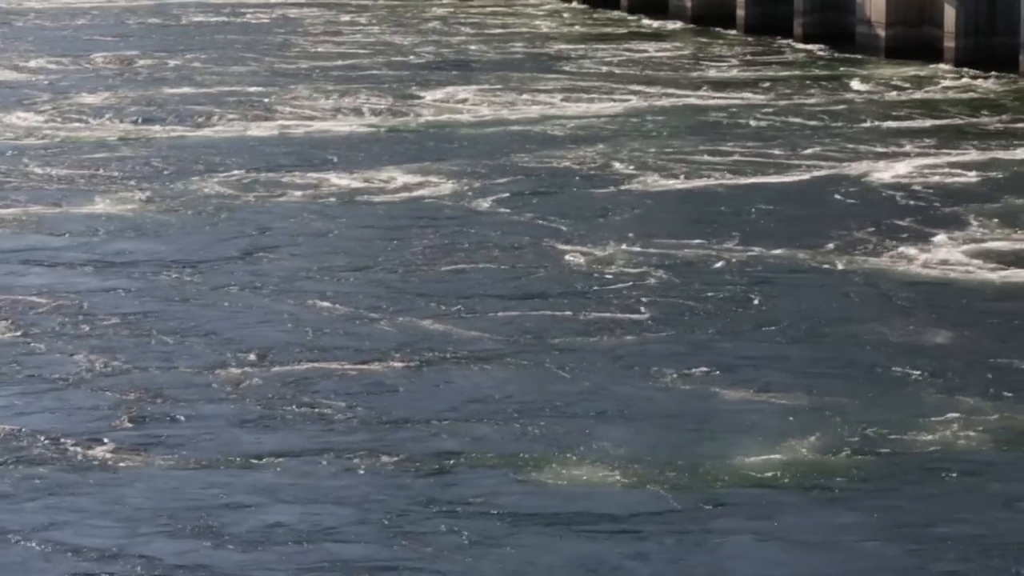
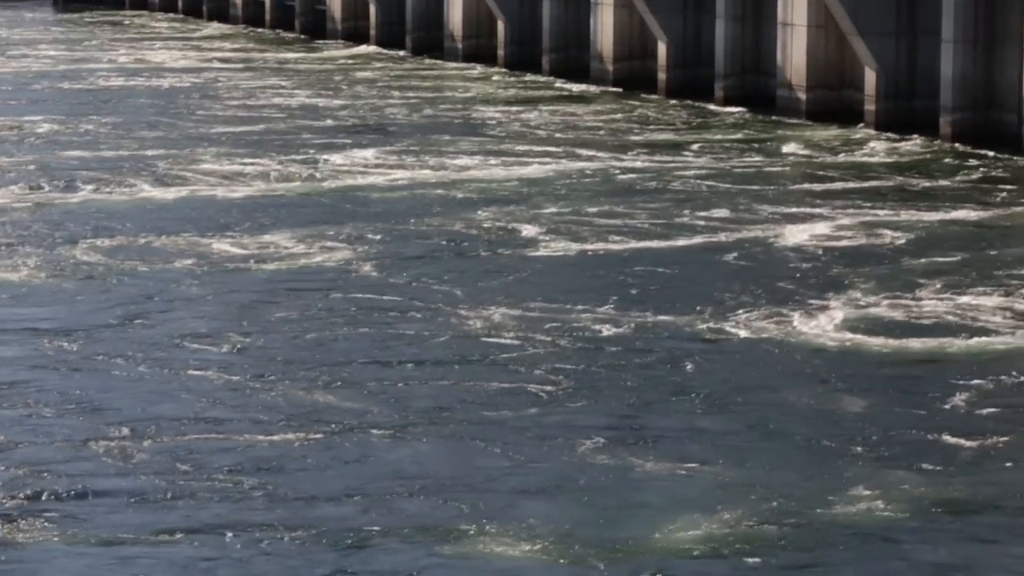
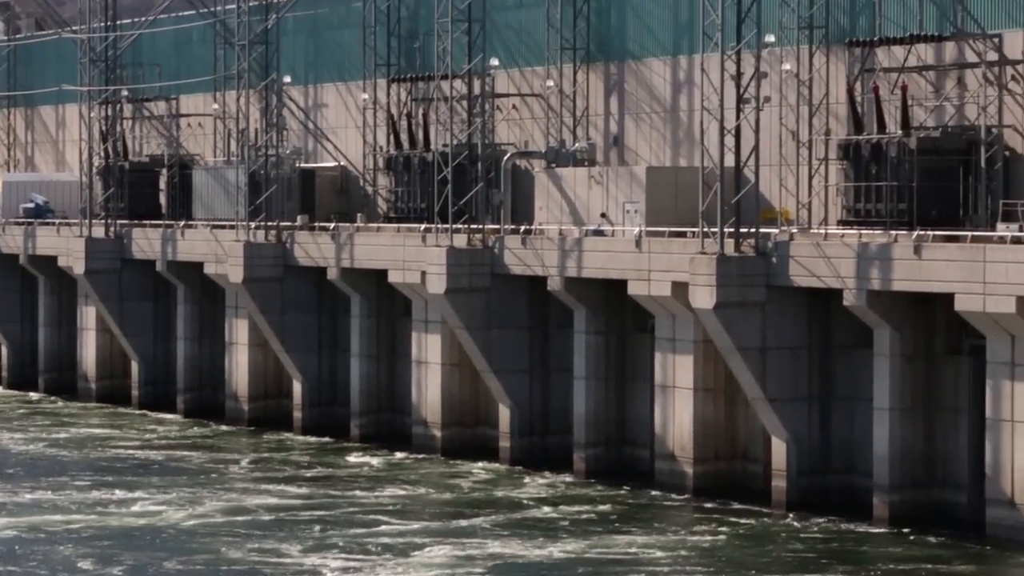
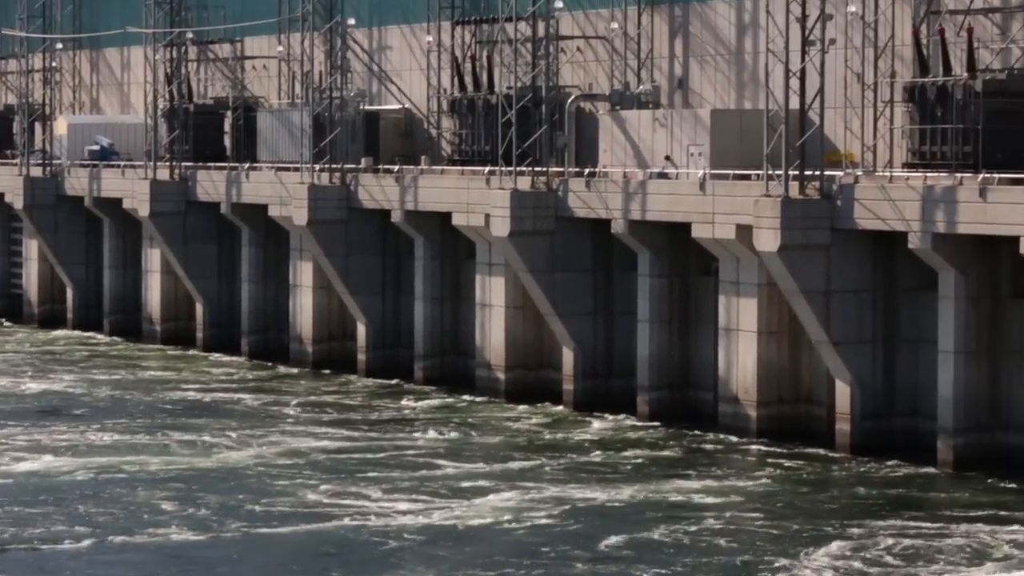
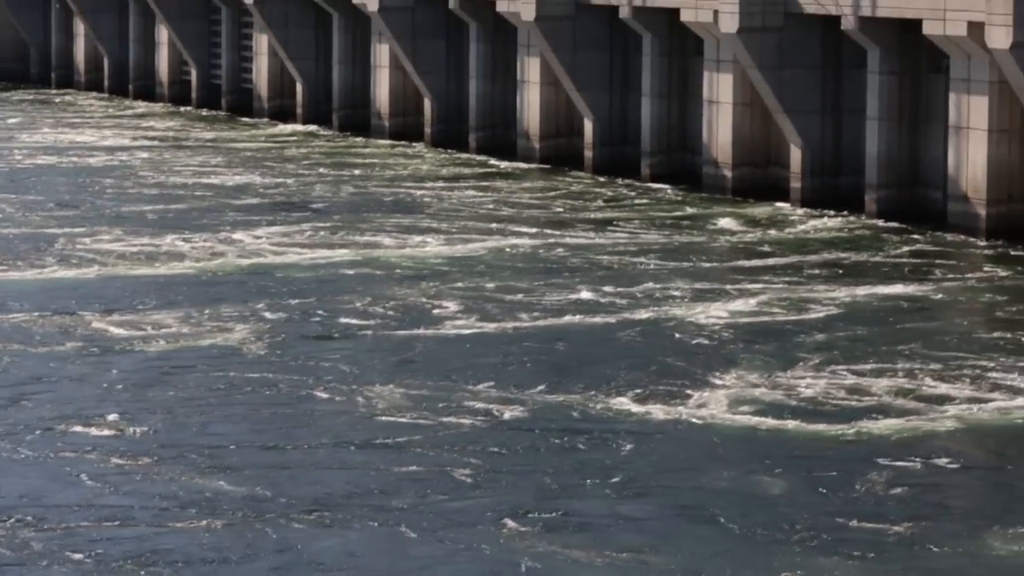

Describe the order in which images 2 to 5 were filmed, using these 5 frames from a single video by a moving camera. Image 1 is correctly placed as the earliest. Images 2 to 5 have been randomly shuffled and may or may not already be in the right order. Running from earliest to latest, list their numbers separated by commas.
2, 5, 4, 3
